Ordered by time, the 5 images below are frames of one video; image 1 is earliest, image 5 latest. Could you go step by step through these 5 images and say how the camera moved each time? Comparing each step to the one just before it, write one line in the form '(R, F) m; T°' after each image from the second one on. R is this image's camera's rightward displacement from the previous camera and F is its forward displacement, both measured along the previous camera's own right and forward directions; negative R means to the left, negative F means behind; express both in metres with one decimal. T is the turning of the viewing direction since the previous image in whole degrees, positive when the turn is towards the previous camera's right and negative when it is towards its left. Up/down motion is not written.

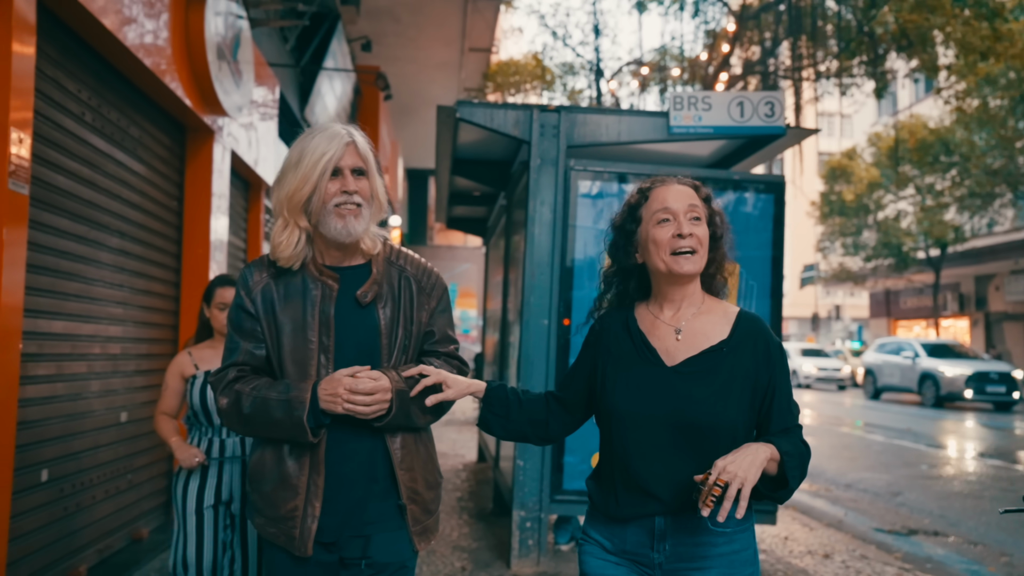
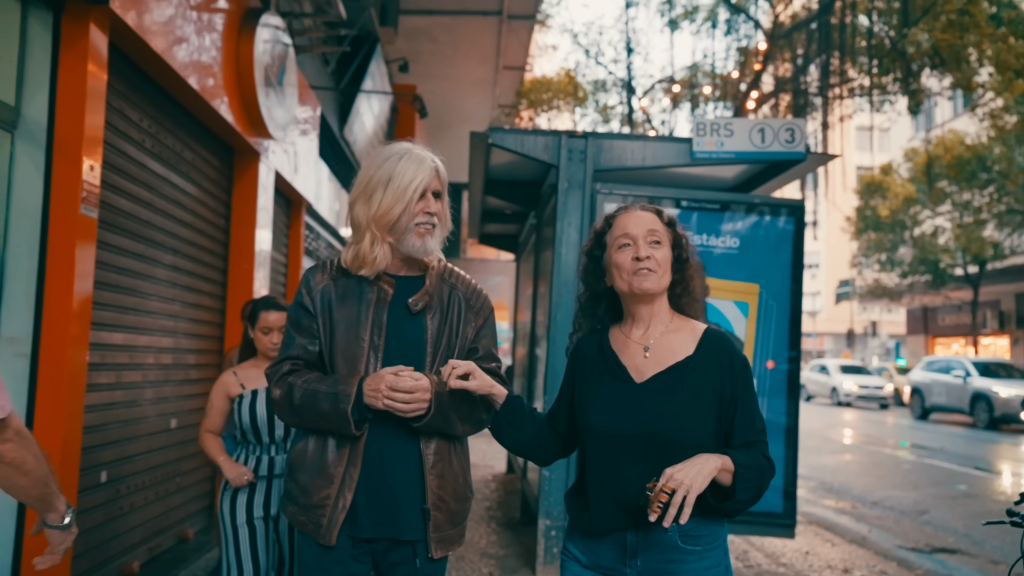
(0.0, -0.2) m; -2°
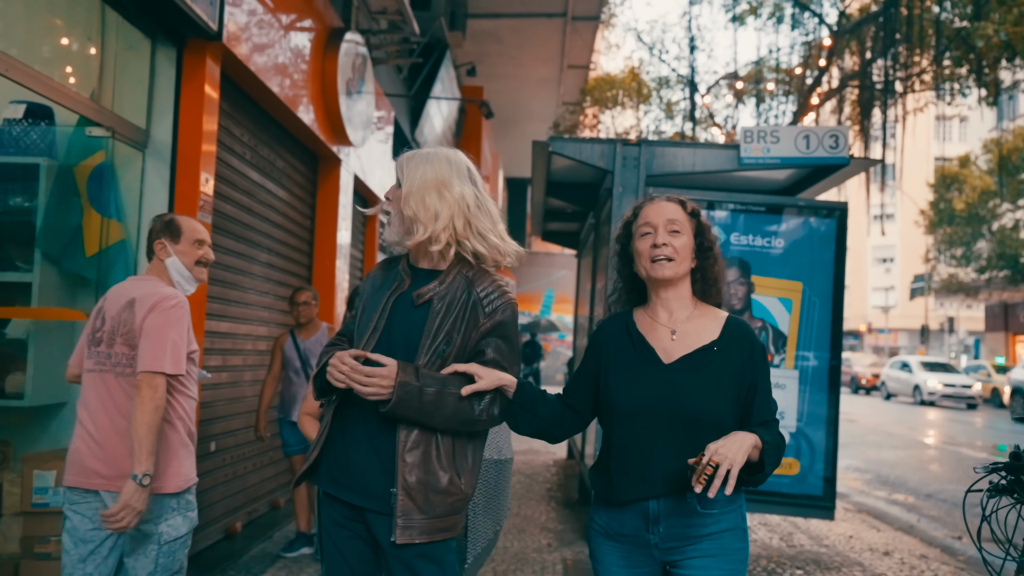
(+0.1, -0.5) m; -5°
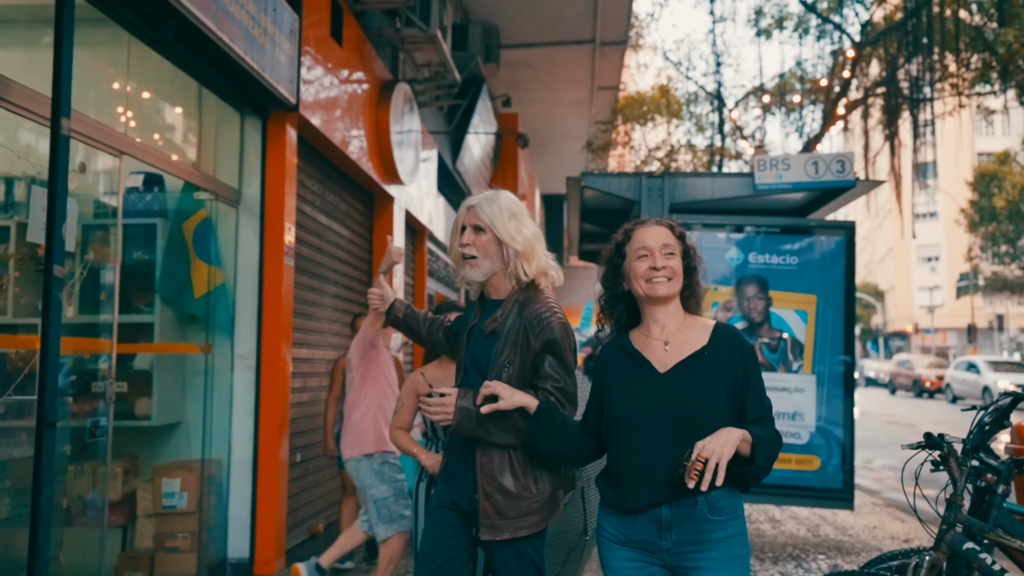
(0.0, -0.7) m; -3°
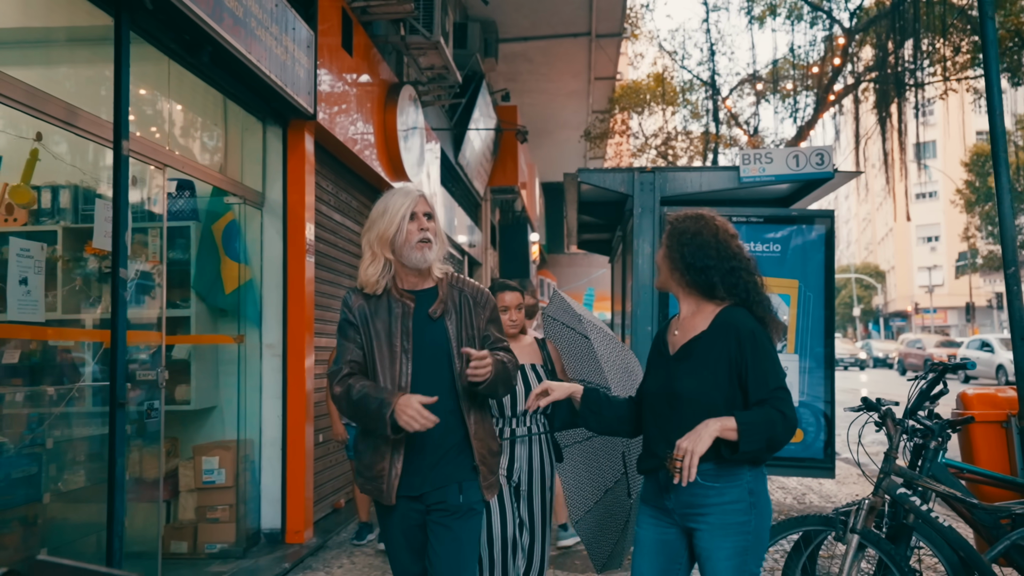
(0.0, -0.5) m; 0°
